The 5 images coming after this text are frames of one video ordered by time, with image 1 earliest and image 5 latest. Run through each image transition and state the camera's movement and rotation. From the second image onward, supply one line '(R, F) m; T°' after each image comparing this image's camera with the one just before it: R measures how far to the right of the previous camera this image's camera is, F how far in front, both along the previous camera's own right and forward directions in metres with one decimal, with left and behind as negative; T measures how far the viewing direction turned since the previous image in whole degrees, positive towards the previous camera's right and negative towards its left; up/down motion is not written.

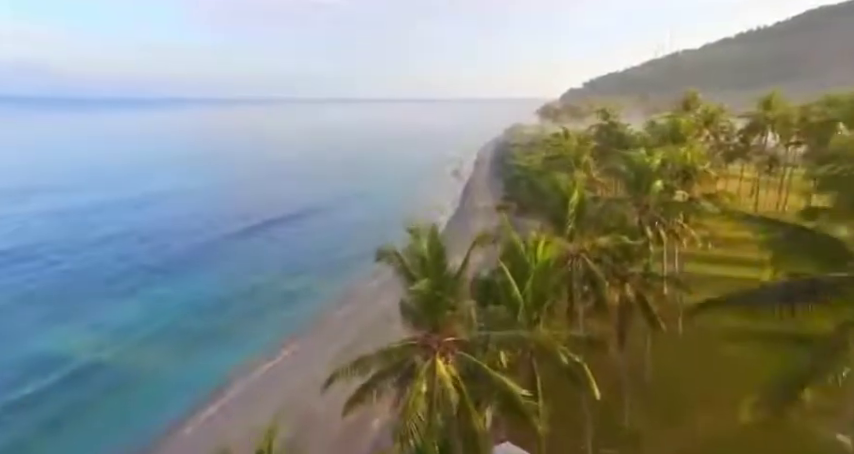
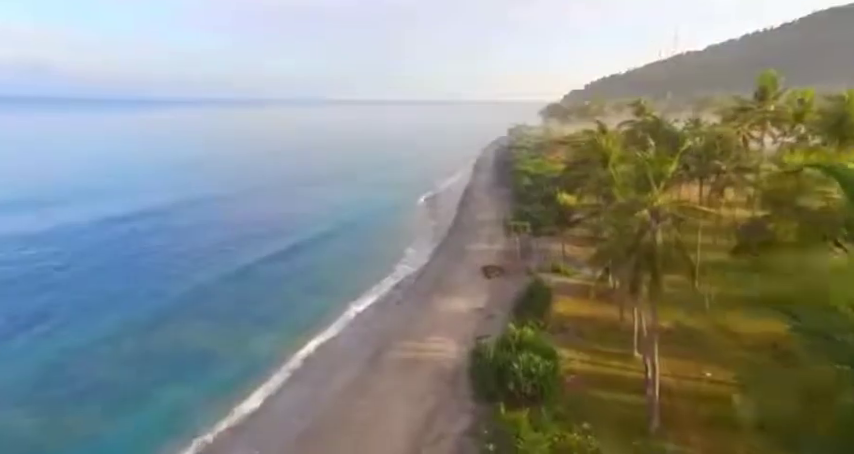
(+0.2, +2.5) m; 0°
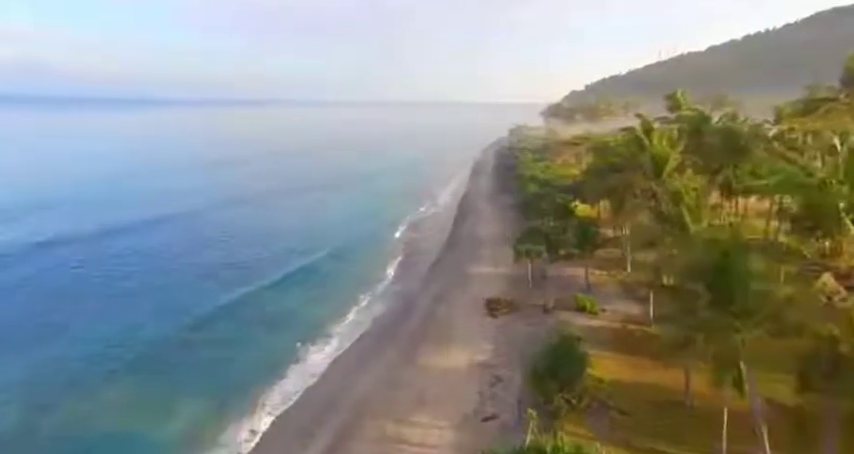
(+0.1, +1.7) m; 0°
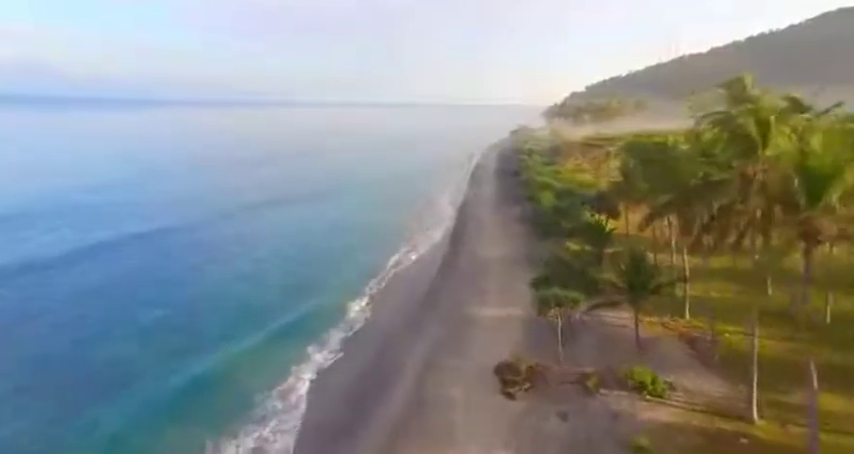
(+0.1, +1.9) m; 0°
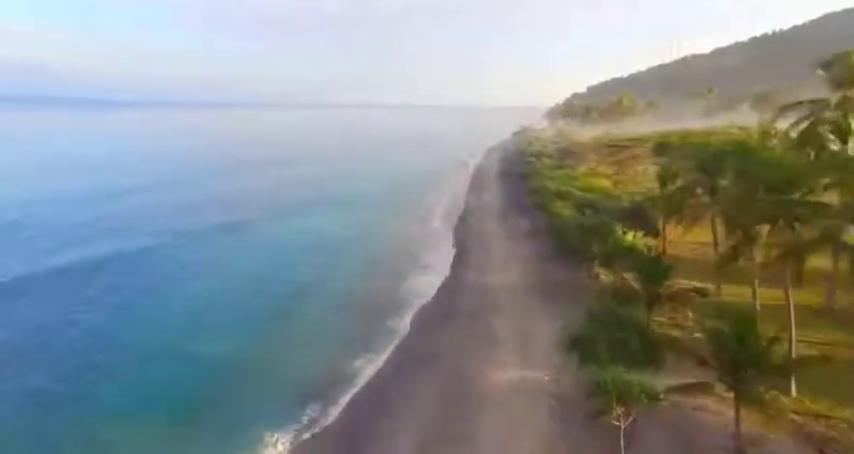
(+0.1, +1.7) m; 0°
